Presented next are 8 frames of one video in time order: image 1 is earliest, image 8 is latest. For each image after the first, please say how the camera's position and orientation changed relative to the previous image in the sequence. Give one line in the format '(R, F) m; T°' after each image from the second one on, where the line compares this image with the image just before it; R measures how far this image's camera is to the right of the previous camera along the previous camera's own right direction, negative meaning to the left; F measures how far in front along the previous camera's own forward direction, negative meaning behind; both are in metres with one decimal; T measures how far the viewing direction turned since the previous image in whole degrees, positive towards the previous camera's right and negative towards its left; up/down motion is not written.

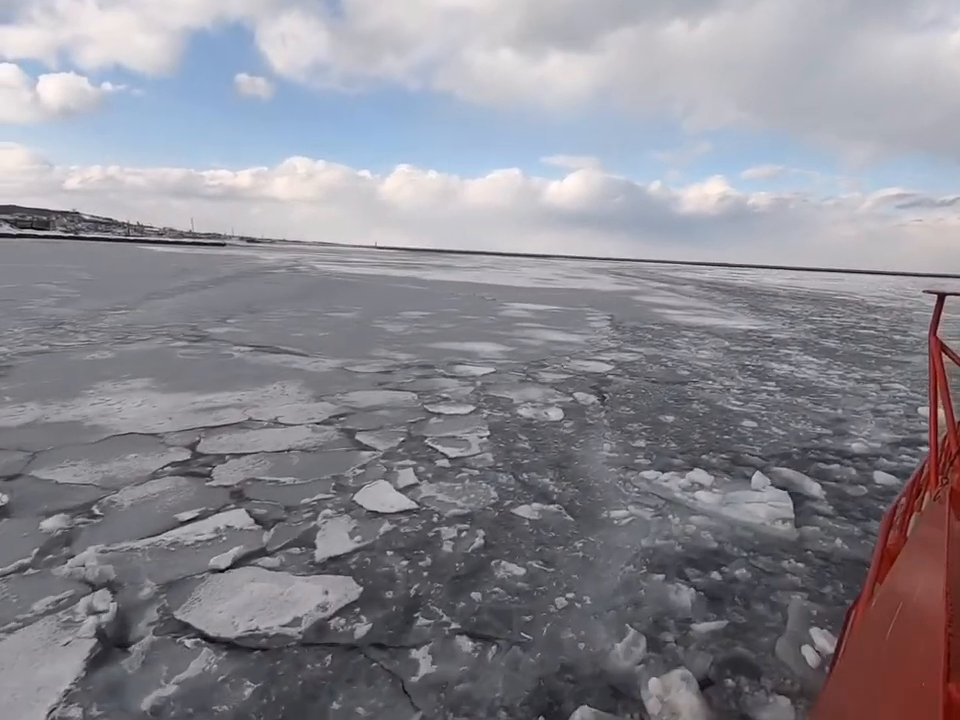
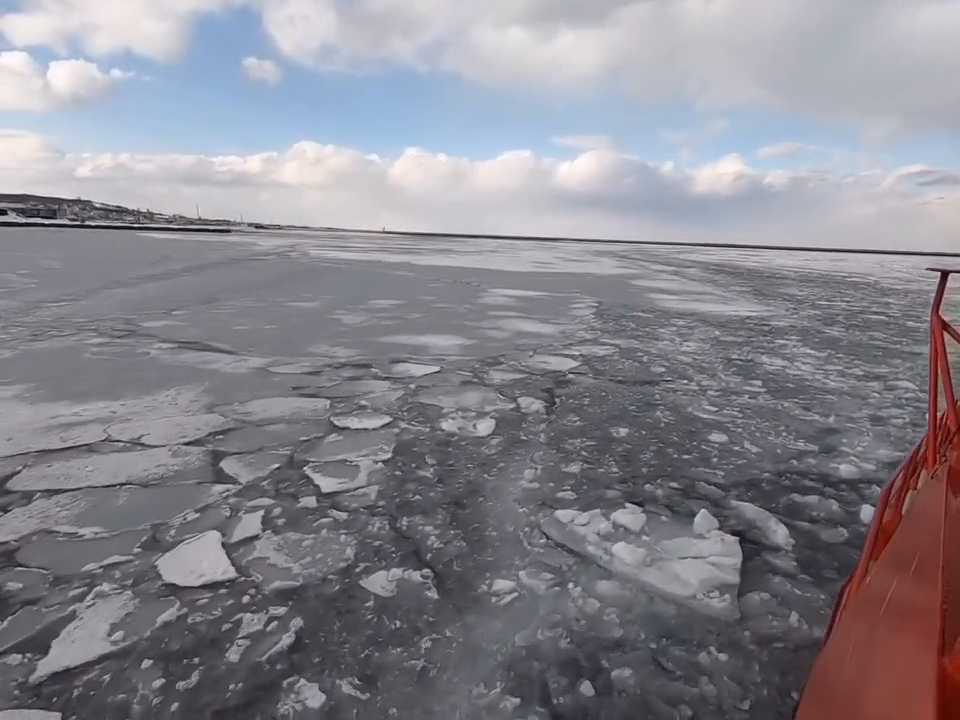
(+0.6, +0.6) m; -1°
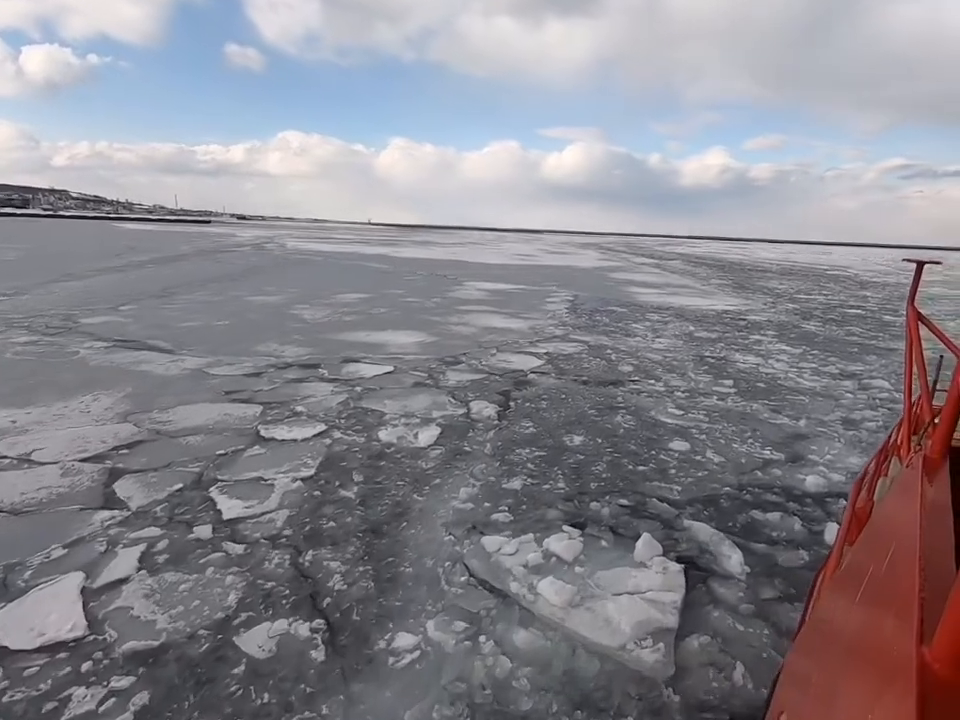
(+0.3, +0.3) m; +2°
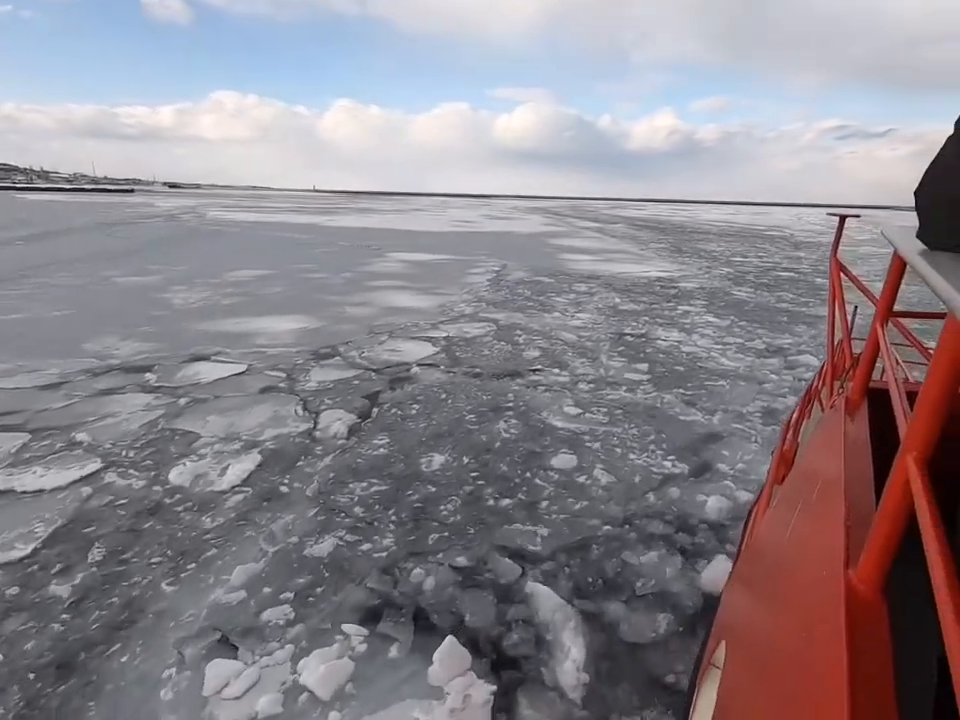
(+0.6, +0.7) m; +5°
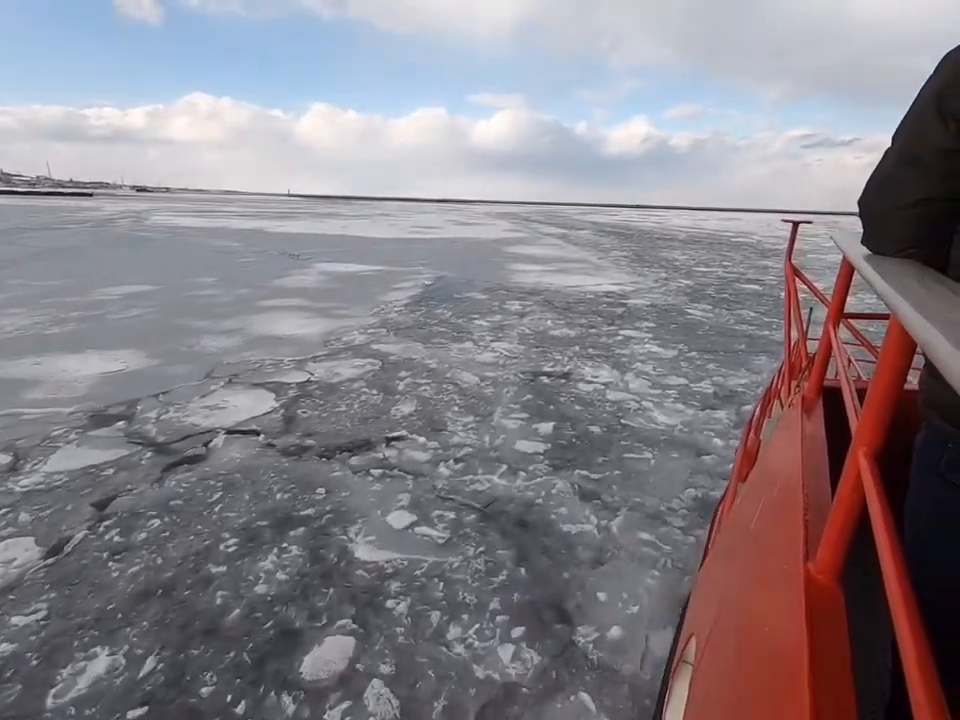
(+0.7, +1.0) m; +2°
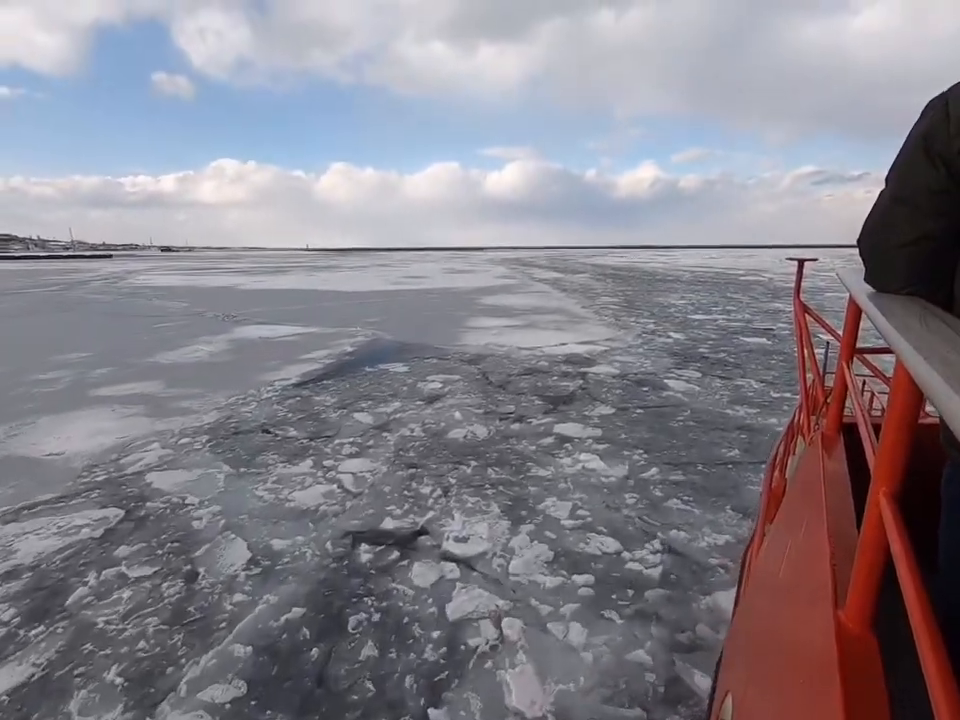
(+1.0, +1.5) m; -2°
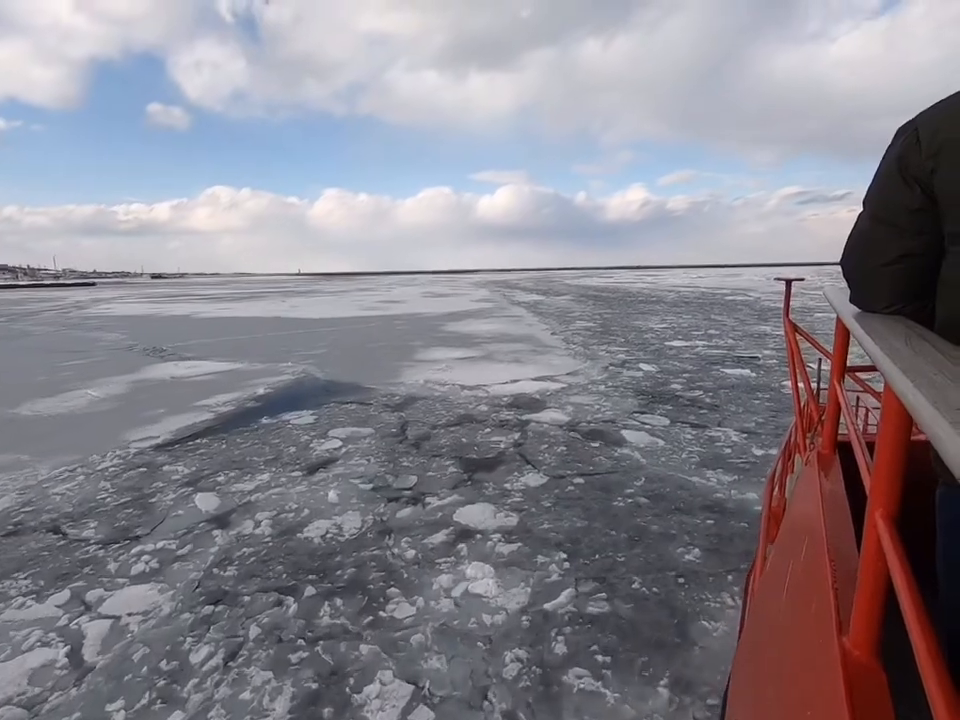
(+0.6, +0.9) m; +1°
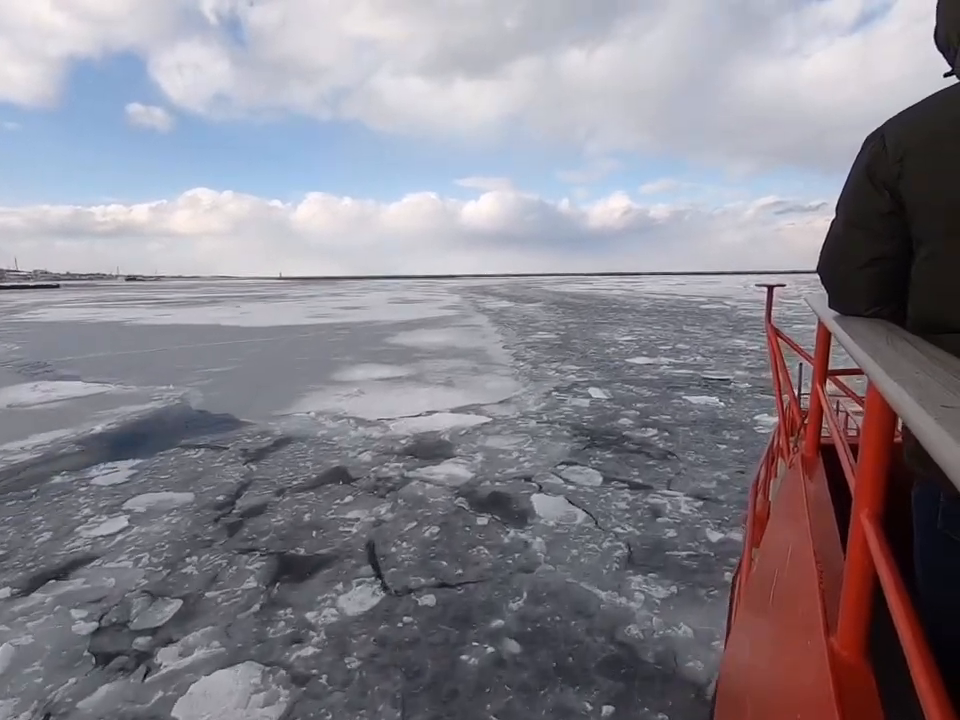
(+0.7, +1.1) m; +2°
